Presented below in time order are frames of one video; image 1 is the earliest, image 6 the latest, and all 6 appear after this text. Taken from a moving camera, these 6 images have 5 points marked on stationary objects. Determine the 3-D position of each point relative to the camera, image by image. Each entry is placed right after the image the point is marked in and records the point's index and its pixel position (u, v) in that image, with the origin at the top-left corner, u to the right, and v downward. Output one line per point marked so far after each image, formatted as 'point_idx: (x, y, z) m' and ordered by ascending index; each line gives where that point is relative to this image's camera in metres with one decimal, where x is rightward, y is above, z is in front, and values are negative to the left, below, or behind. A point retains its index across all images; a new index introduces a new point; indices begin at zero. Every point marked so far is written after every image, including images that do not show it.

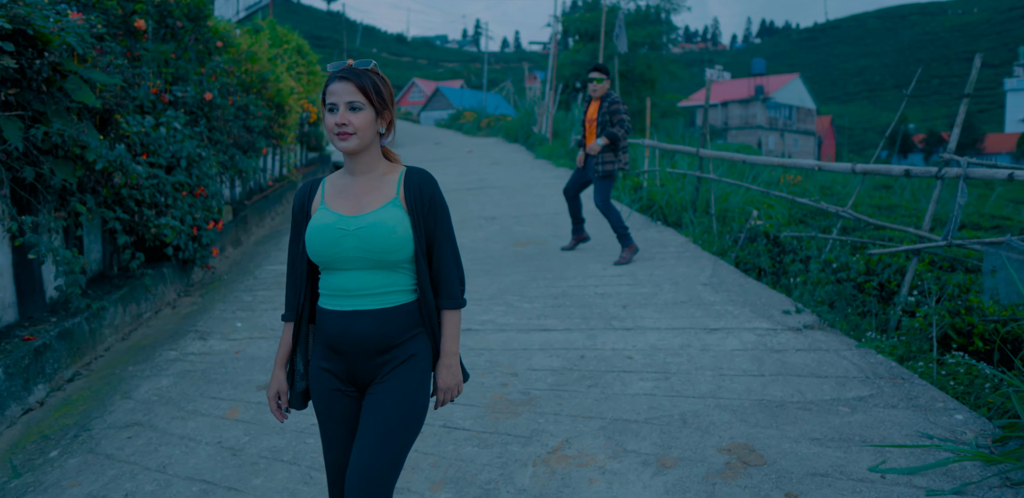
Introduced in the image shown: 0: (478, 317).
0: (-0.2, -0.5, +4.7) m
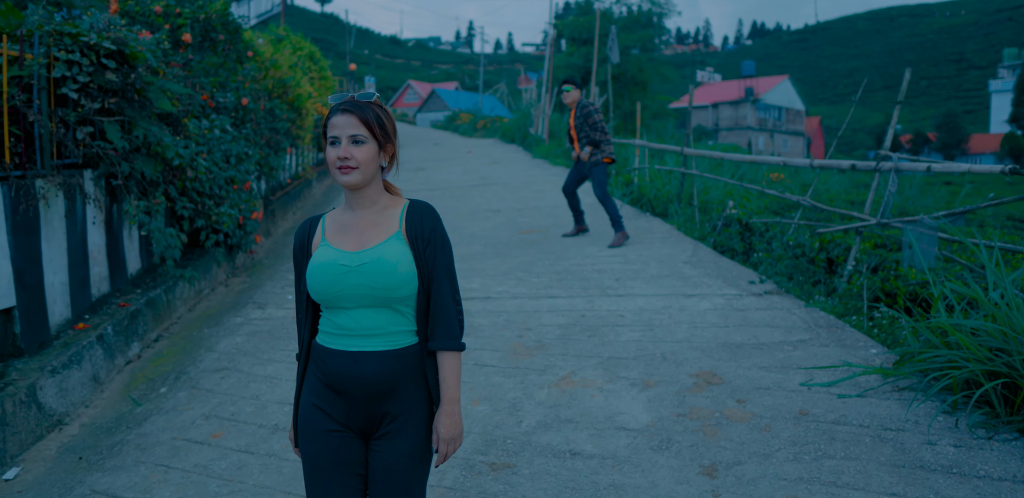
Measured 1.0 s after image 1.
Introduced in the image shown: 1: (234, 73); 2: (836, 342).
0: (-0.1, -0.3, +5.6) m
1: (-3.3, +2.1, +8.3) m
2: (+1.9, -0.5, +4.1) m
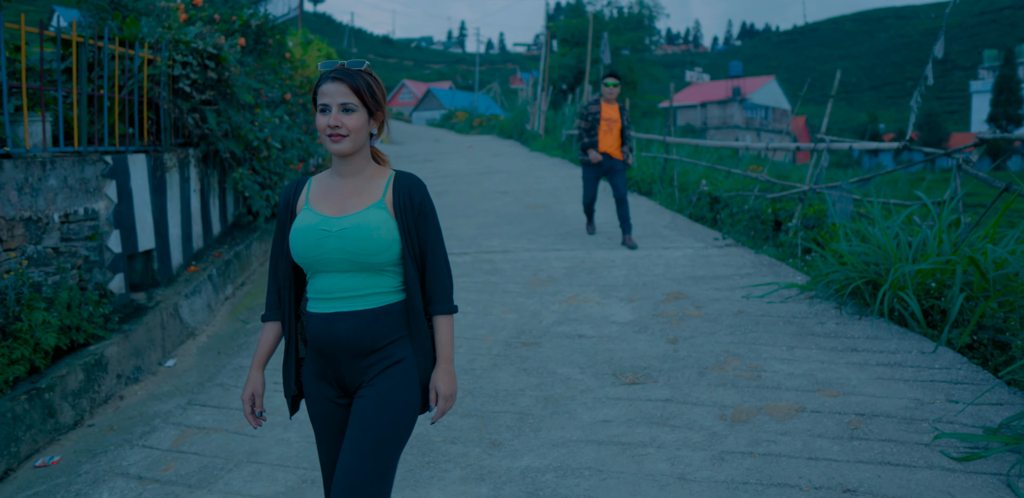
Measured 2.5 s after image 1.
0: (0.0, 0.0, +7.0) m
1: (-3.2, +2.4, +9.7) m
2: (+2.0, -0.2, +5.5) m
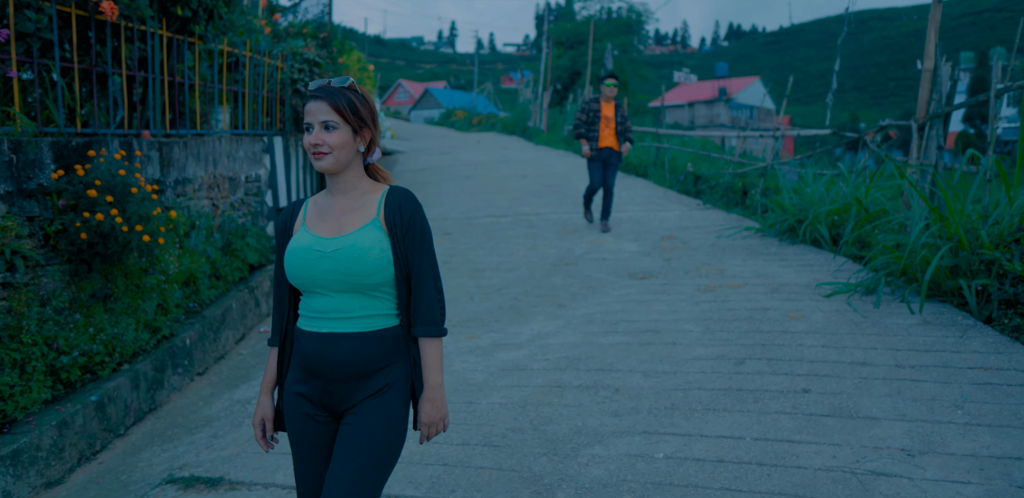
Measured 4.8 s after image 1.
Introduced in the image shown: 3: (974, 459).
0: (+0.4, +0.5, +9.0) m
1: (-2.9, +2.9, +11.7) m
2: (+2.4, +0.3, +7.6) m
3: (+1.7, -0.7, +2.5) m
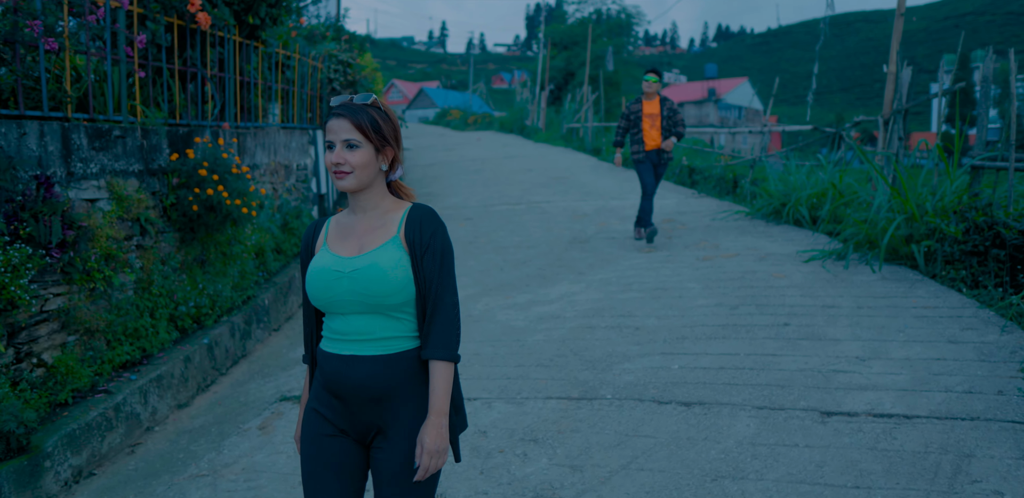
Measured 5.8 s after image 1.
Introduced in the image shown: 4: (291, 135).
0: (+0.5, +0.7, +9.9) m
1: (-2.7, +3.1, +12.5) m
2: (+2.6, +0.5, +8.5) m
3: (+1.9, -0.5, +3.4) m
4: (-2.3, +1.2, +7.3) m
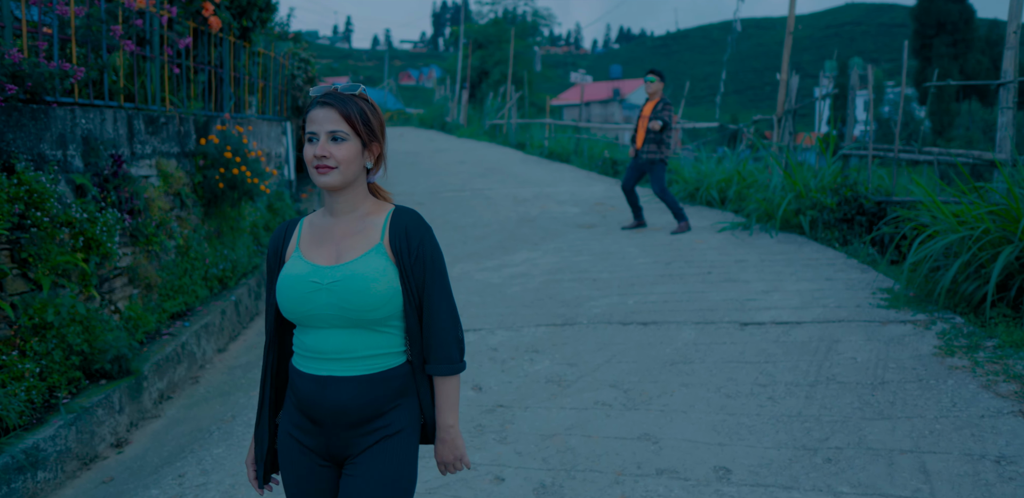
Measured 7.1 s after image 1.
0: (-0.3, +0.9, +11.0) m
1: (-3.9, +3.3, +13.1) m
2: (+1.9, +0.8, +9.8) m
3: (+1.9, -0.3, +4.8) m
4: (-2.8, +1.4, +8.0) m
